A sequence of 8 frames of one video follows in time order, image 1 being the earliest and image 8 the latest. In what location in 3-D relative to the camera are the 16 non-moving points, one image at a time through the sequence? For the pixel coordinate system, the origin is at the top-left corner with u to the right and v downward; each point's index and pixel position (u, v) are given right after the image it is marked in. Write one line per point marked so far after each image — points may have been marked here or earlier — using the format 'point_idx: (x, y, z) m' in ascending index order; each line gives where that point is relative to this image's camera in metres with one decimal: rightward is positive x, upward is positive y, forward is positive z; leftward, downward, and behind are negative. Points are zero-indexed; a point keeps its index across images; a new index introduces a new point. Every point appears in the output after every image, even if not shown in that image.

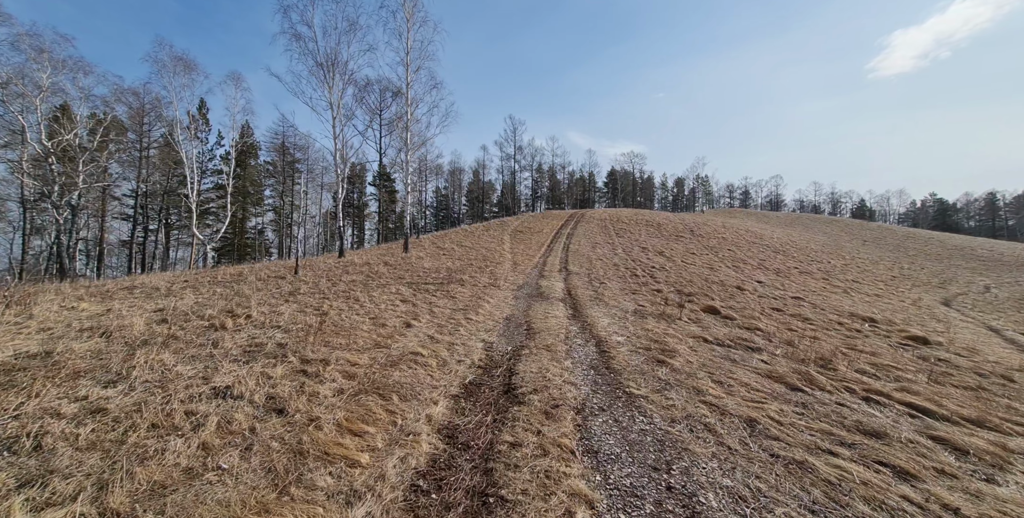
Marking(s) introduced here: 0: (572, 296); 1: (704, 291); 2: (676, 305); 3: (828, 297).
0: (+2.0, -1.2, +14.0) m
1: (+7.8, -1.3, +17.4) m
2: (+5.1, -1.4, +13.1) m
3: (+14.5, -1.8, +19.5) m
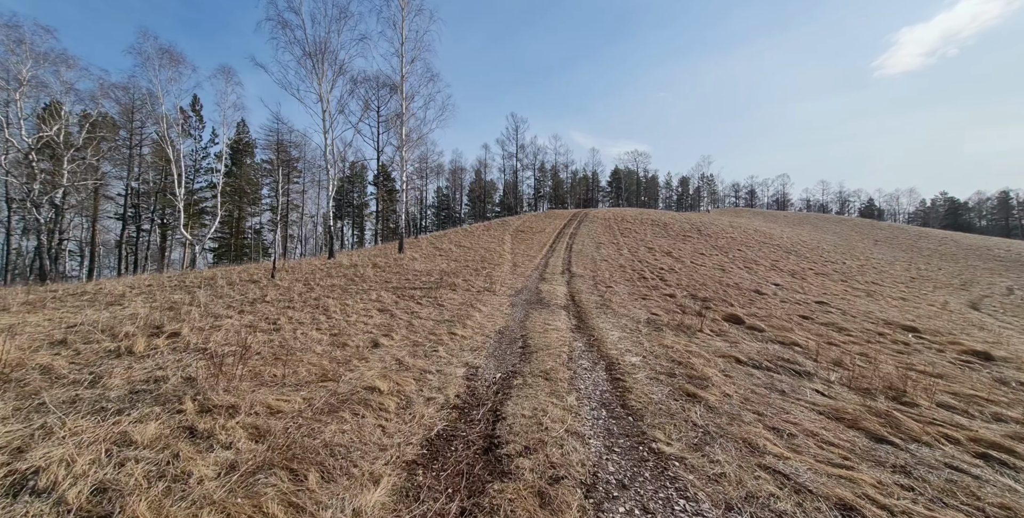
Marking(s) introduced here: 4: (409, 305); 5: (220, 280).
0: (+1.9, -1.3, +12.6) m
1: (+7.7, -1.4, +15.9) m
2: (+5.0, -1.5, +11.6) m
3: (+14.4, -1.8, +18.0) m
4: (-2.4, -1.1, +10.0) m
5: (-9.0, -0.7, +13.2) m
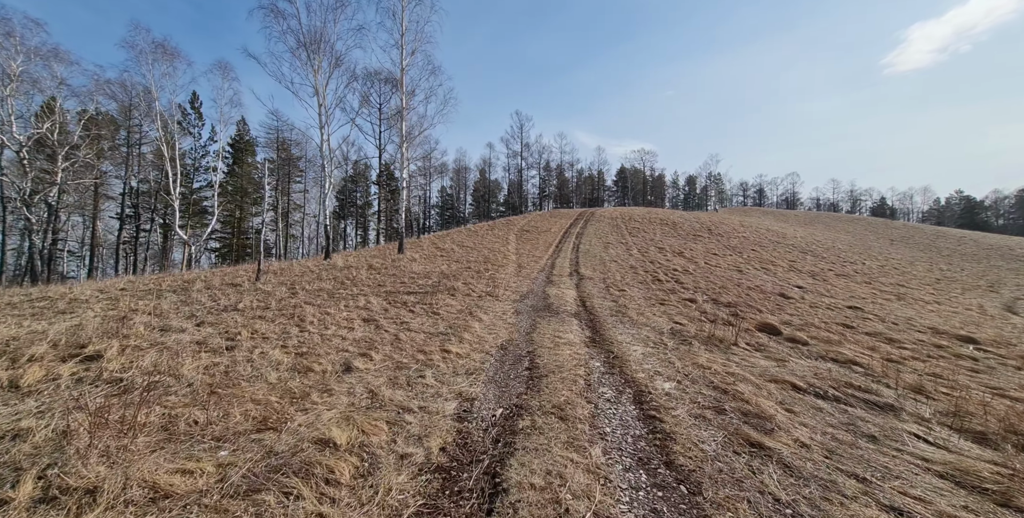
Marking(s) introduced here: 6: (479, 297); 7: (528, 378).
0: (+2.0, -1.3, +11.4) m
1: (+7.9, -1.4, +14.6) m
2: (+5.1, -1.5, +10.4) m
3: (+14.6, -1.8, +16.6) m
4: (-2.3, -1.1, +8.8) m
5: (-8.9, -0.7, +12.1) m
6: (-0.9, -1.1, +11.5) m
7: (+0.2, -1.7, +5.9) m
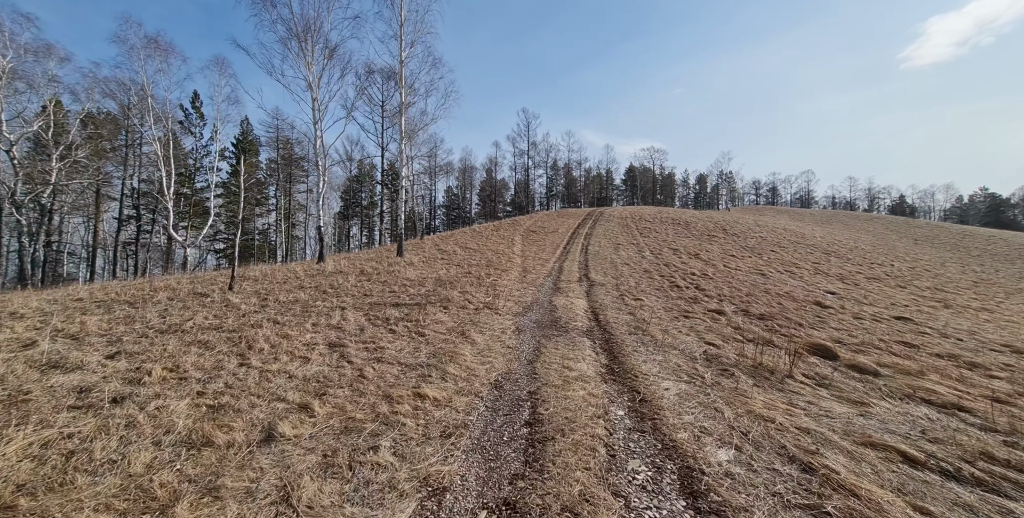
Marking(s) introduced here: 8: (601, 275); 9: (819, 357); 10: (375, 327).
0: (+2.1, -1.5, +9.8) m
1: (+8.0, -1.5, +12.9) m
2: (+5.1, -1.7, +8.7) m
3: (+14.7, -2.0, +14.8) m
4: (-2.3, -1.3, +7.3) m
5: (-8.8, -0.9, +10.7) m
6: (-0.8, -1.2, +10.0) m
7: (+0.2, -1.8, +4.3) m
8: (+3.9, -0.7, +19.1) m
9: (+5.6, -1.8, +7.8) m
10: (-2.6, -1.3, +7.9) m
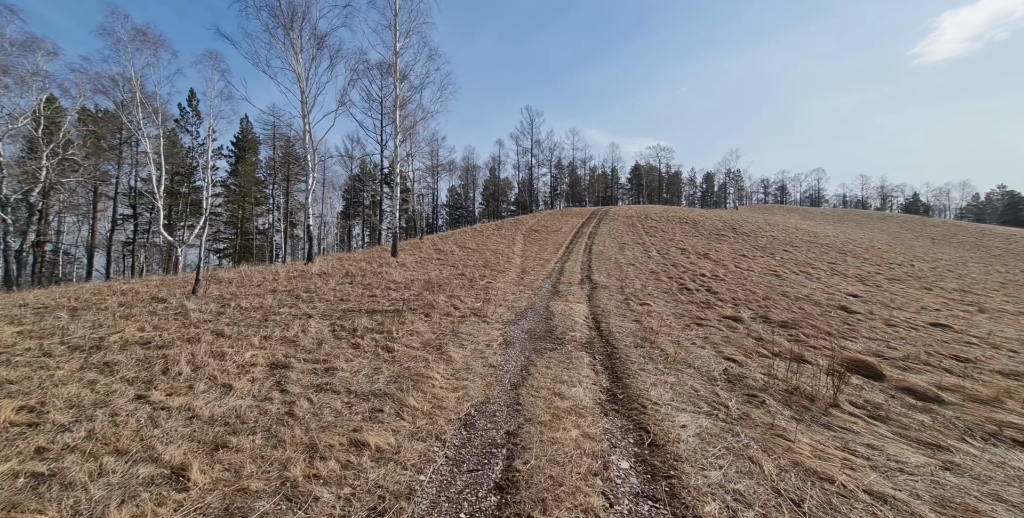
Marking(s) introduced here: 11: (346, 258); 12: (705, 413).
0: (+1.8, -1.5, +8.6) m
1: (+7.8, -1.6, +11.7) m
2: (+4.9, -1.7, +7.5) m
3: (+14.6, -2.0, +13.5) m
4: (-2.5, -1.3, +6.2) m
5: (-9.0, -0.9, +9.6) m
6: (-1.0, -1.2, +8.8) m
7: (-0.1, -1.8, +3.2) m
8: (+3.8, -0.7, +17.8) m
9: (+5.3, -1.8, +6.6) m
10: (-2.8, -1.3, +6.8) m
11: (-7.7, 0.0, +19.7) m
12: (+2.3, -1.8, +4.9) m
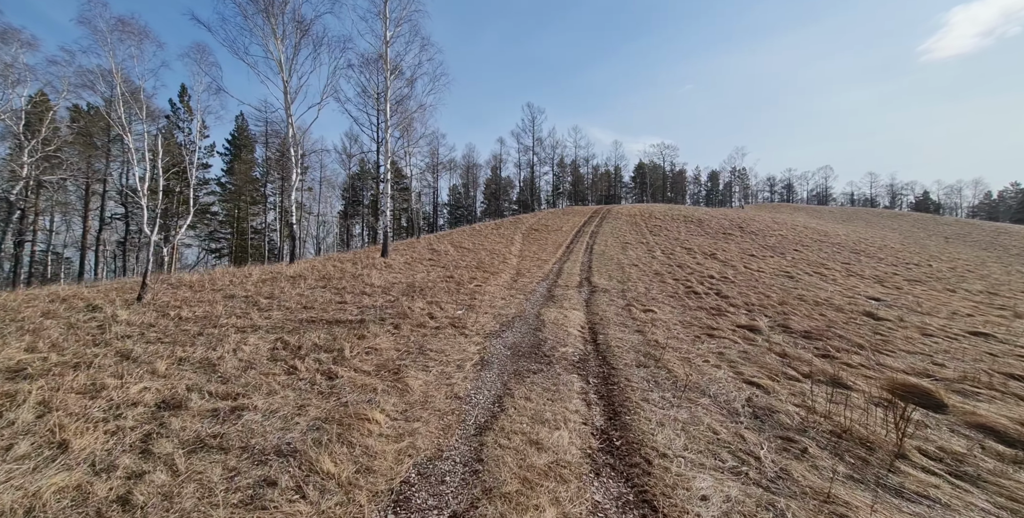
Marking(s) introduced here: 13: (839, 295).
0: (+1.5, -1.6, +7.3) m
1: (+7.5, -1.6, +10.3) m
2: (+4.6, -1.7, +6.2) m
3: (+14.3, -2.0, +12.1) m
4: (-2.8, -1.4, +5.0) m
5: (-9.3, -1.0, +8.5) m
6: (-1.3, -1.3, +7.6) m
7: (-0.5, -1.9, +1.9) m
8: (+3.6, -0.8, +16.6) m
9: (+5.0, -1.8, +5.3) m
10: (-3.1, -1.3, +5.5) m
11: (-7.9, 0.0, +18.5) m
12: (+2.0, -1.8, +3.6) m
13: (+12.5, -1.3, +16.3) m
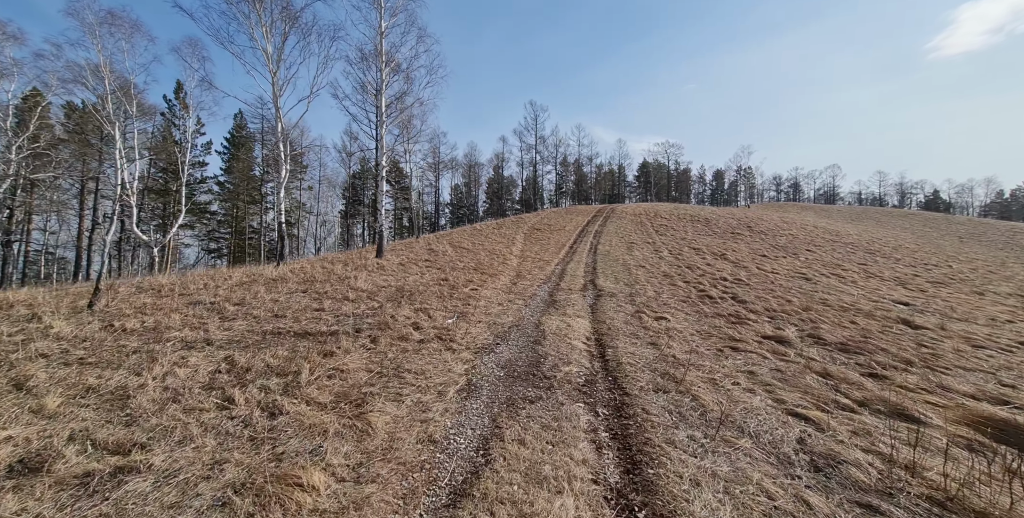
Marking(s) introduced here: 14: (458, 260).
0: (+1.5, -1.6, +6.2) m
1: (+7.5, -1.6, +9.2) m
2: (+4.5, -1.8, +5.1) m
3: (+14.3, -2.1, +10.9) m
4: (-2.9, -1.4, +3.9) m
5: (-9.4, -1.0, +7.5) m
6: (-1.4, -1.3, +6.5) m
7: (-0.6, -1.9, +0.8) m
8: (+3.6, -0.8, +15.5) m
9: (+4.9, -1.9, +4.2) m
10: (-3.2, -1.4, +4.5) m
11: (-7.9, -0.1, +17.5) m
12: (+1.9, -1.9, +2.6) m
13: (+12.5, -1.4, +15.2) m
14: (-2.6, -0.1, +19.7) m
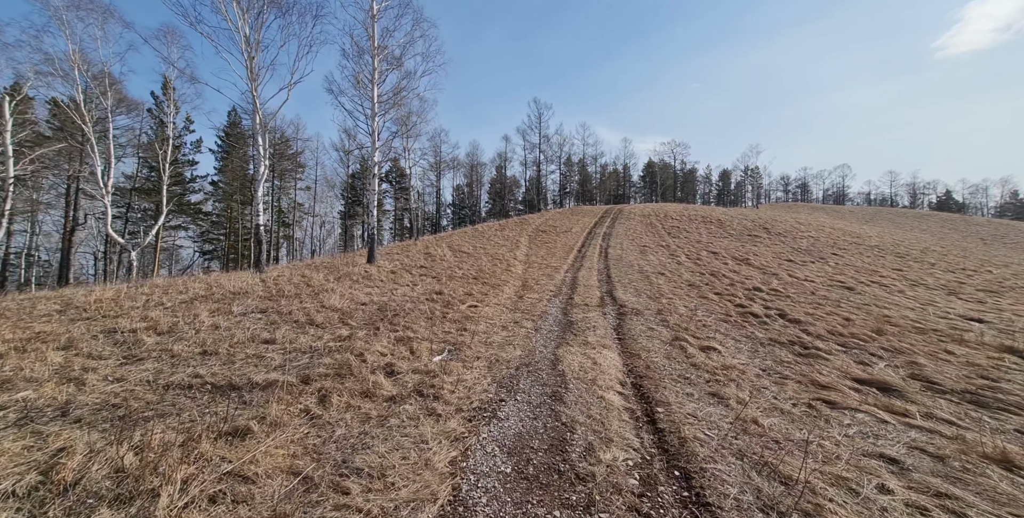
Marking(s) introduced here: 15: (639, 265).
0: (+1.6, -1.9, +4.1) m
1: (+7.6, -1.9, +7.0) m
2: (+4.6, -2.0, +2.9) m
3: (+14.4, -2.3, +8.7) m
4: (-2.8, -1.7, +1.8) m
5: (-9.3, -1.2, +5.4) m
6: (-1.3, -1.6, +4.4) m
7: (-0.5, -2.2, -1.3) m
8: (+3.8, -1.1, +13.3) m
9: (+5.0, -2.1, +2.0) m
10: (-3.1, -1.6, +2.4) m
11: (-7.7, -0.3, +15.4) m
12: (+2.0, -2.1, +0.4) m
13: (+12.7, -1.7, +13.0) m
14: (-2.4, -0.3, +17.5) m
15: (+5.9, -0.3, +19.5) m
